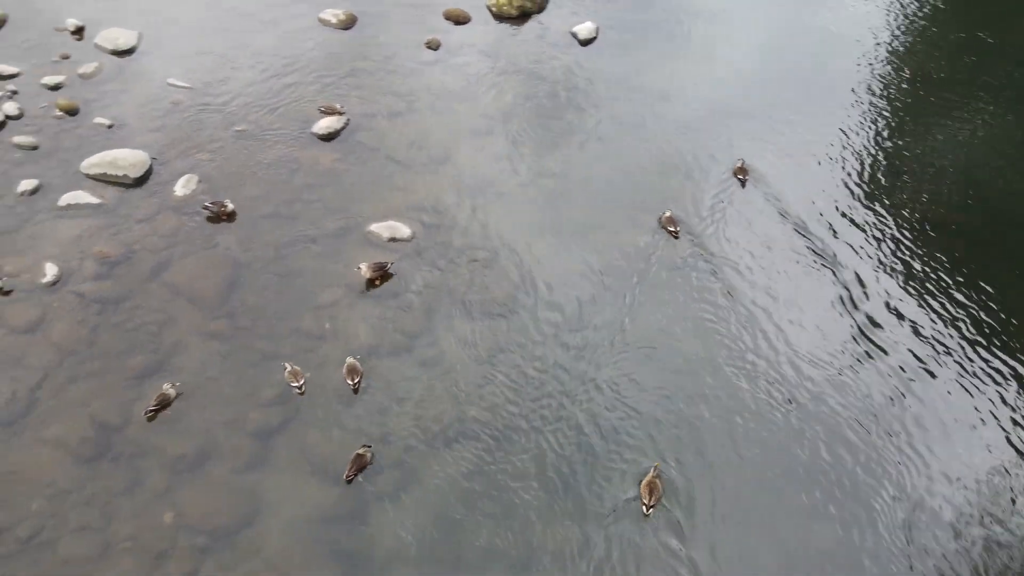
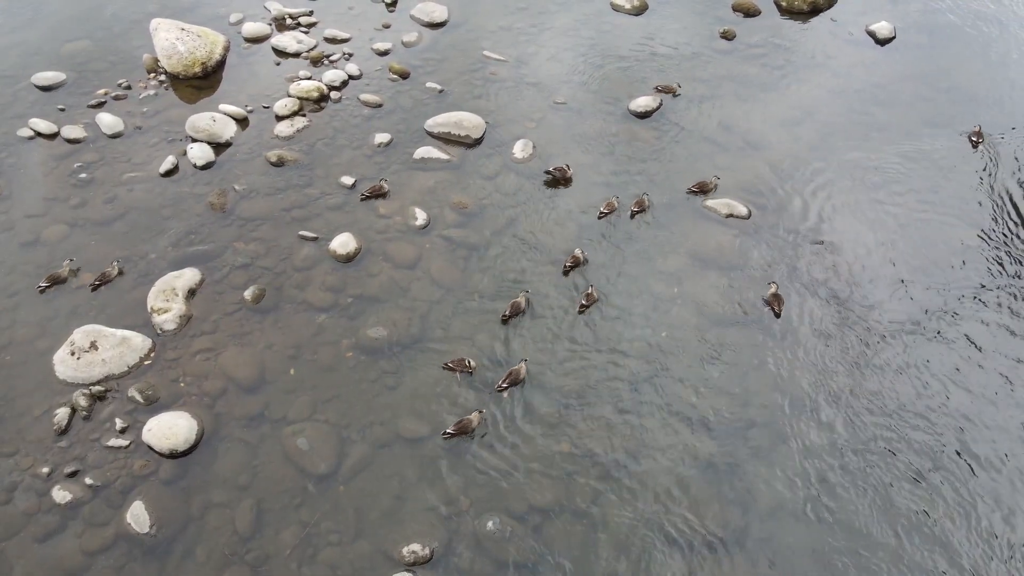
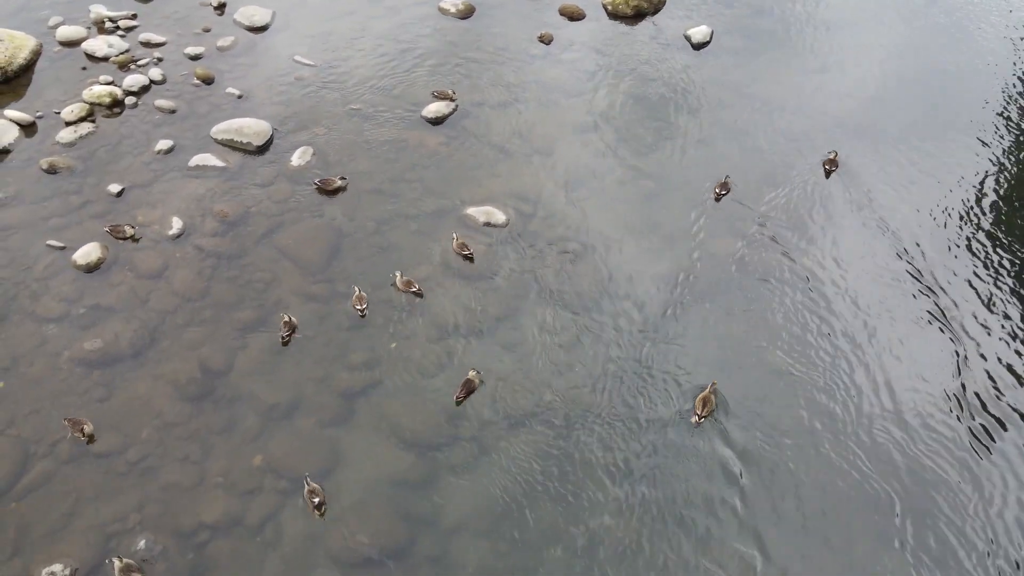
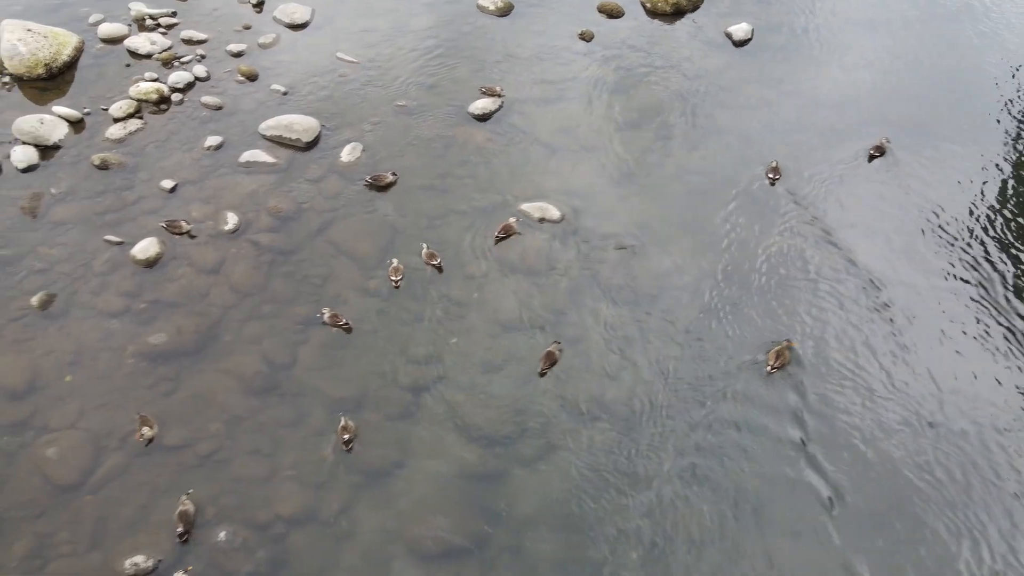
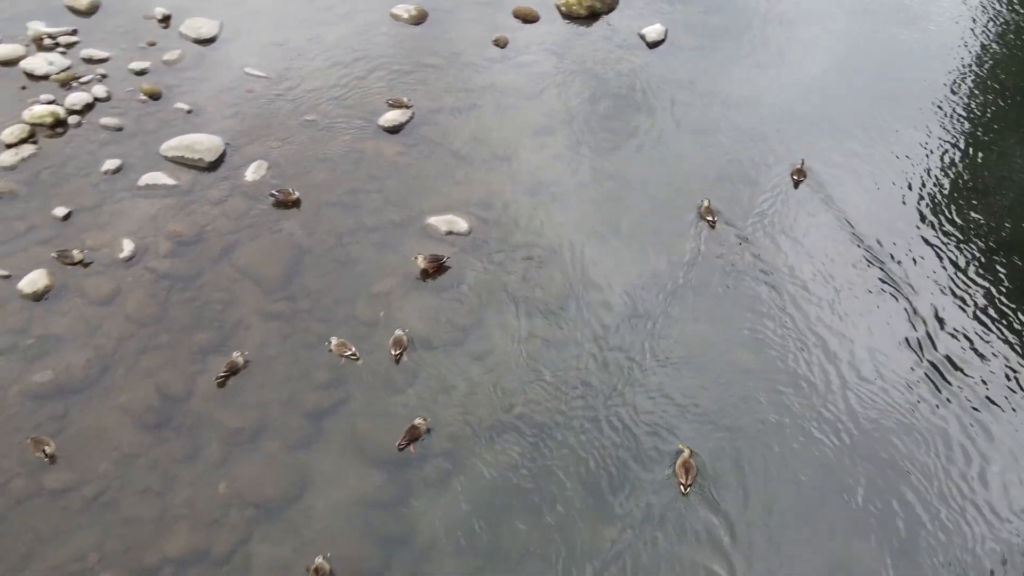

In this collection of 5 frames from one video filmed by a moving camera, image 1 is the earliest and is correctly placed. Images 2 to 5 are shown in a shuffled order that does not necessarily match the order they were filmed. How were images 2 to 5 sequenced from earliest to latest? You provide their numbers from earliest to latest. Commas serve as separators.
5, 3, 4, 2
